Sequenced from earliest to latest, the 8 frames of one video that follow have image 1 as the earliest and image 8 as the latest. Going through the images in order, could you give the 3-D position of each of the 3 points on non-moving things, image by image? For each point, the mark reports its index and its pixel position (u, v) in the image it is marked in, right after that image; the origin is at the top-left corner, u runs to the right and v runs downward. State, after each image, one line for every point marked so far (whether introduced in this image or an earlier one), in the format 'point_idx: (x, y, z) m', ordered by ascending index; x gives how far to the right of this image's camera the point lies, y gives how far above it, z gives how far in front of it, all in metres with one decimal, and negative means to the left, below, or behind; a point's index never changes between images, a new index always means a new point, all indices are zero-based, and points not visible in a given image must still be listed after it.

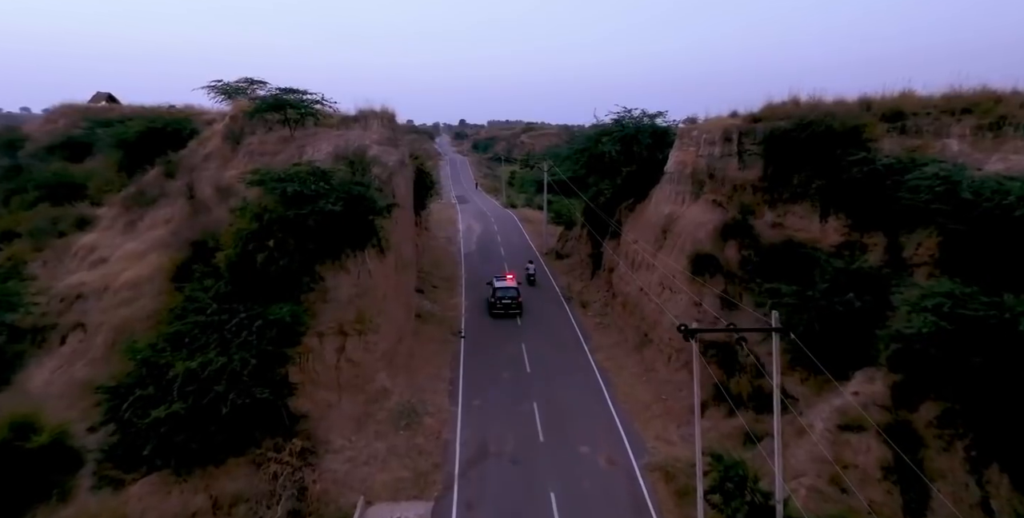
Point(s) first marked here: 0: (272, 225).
0: (-6.9, +1.0, +18.9) m
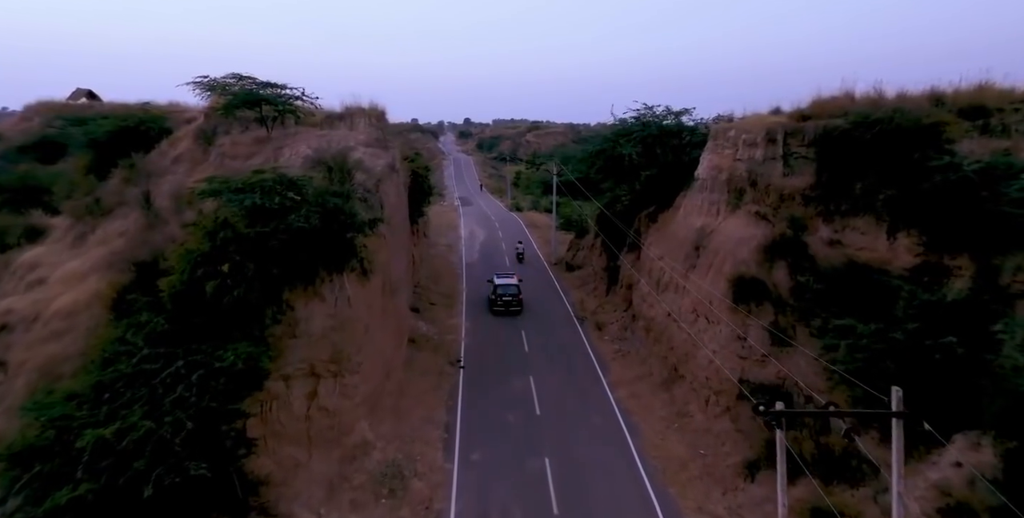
0: (-6.7, +0.3, +15.5) m
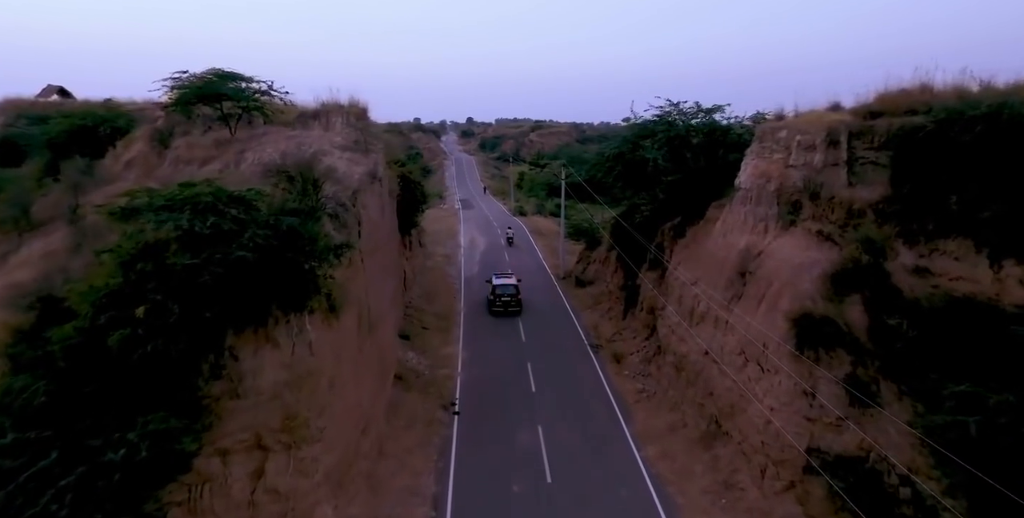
0: (-6.6, -0.4, +11.8) m
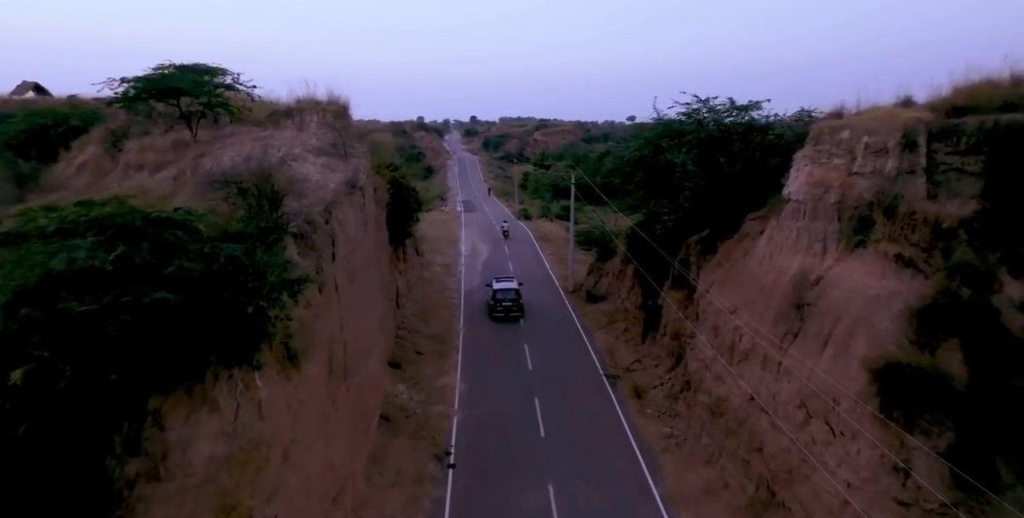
0: (-6.5, -1.0, +8.8) m
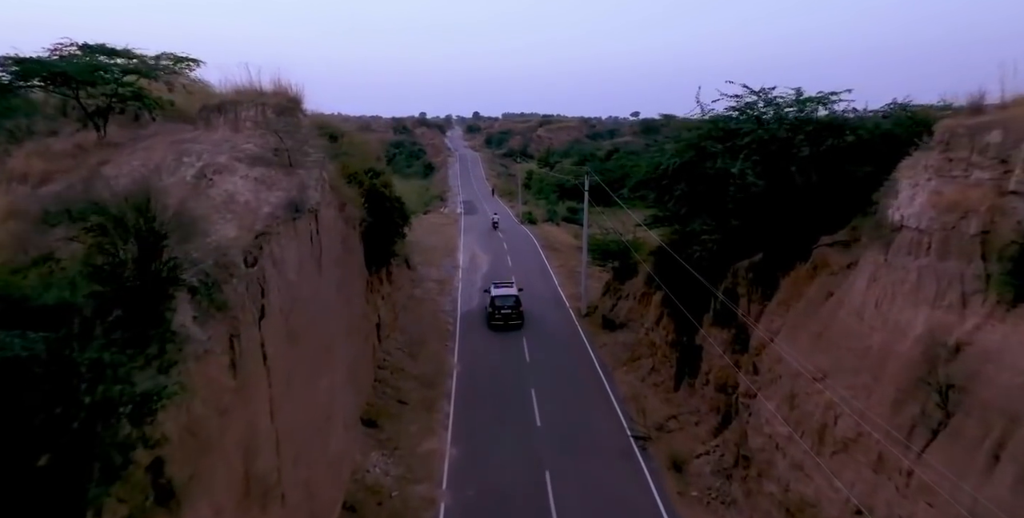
0: (-6.4, -1.9, +4.4) m
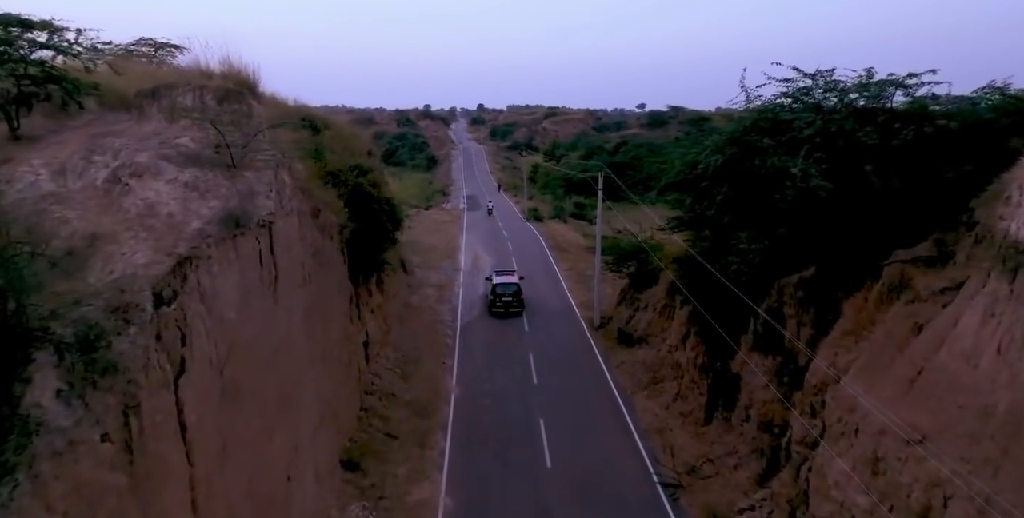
0: (-6.4, -2.4, +1.8) m
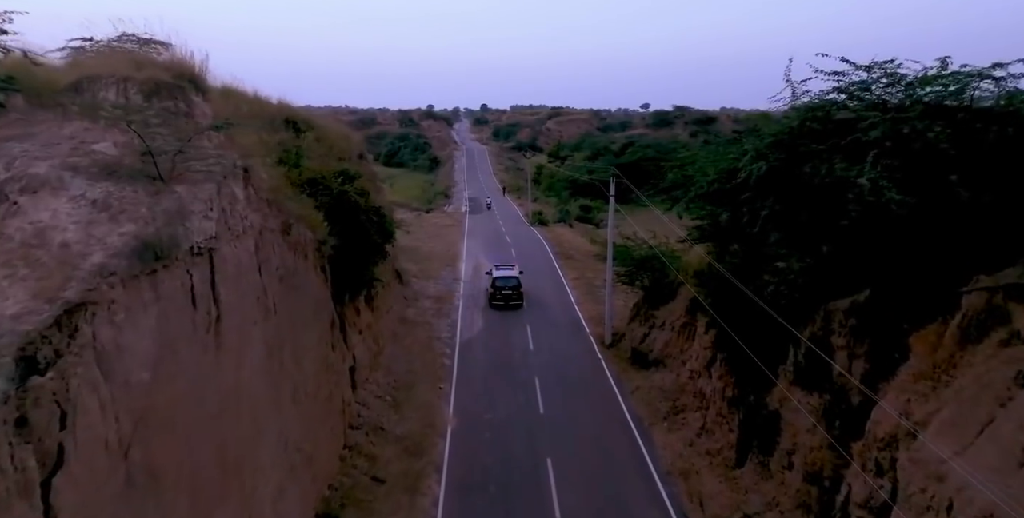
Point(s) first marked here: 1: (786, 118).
0: (-6.4, -2.8, -0.2) m
1: (+5.2, +2.7, +12.8) m
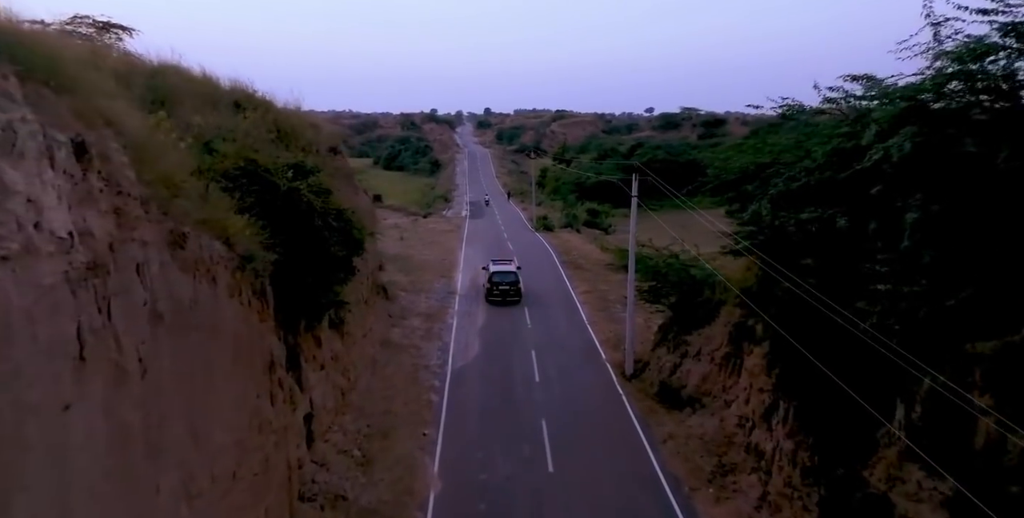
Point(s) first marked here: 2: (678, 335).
0: (-6.5, -3.0, -4.2) m
1: (+5.2, +2.4, +8.9) m
2: (+4.8, -2.1, +18.8) m
